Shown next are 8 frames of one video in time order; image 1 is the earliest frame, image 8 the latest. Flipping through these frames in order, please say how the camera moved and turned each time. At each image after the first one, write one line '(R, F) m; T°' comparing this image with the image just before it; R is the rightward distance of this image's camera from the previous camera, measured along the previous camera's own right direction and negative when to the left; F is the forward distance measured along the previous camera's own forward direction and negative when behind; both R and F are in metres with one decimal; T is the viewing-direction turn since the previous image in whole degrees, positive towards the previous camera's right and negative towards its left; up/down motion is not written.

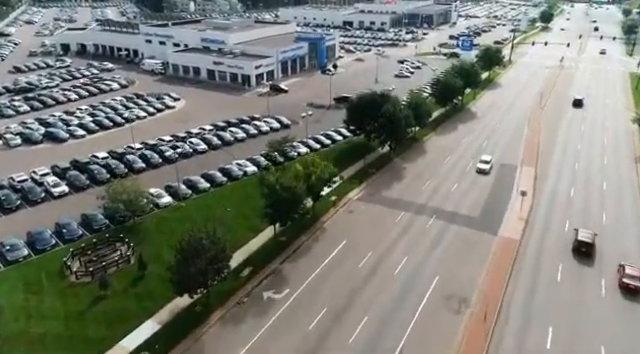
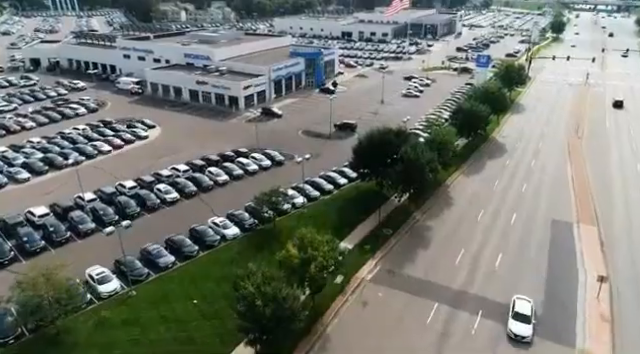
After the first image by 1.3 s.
(-0.2, +9.5) m; 0°
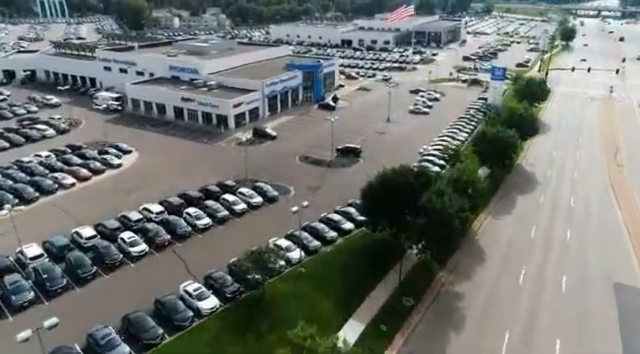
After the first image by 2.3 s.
(-0.2, +7.0) m; 0°
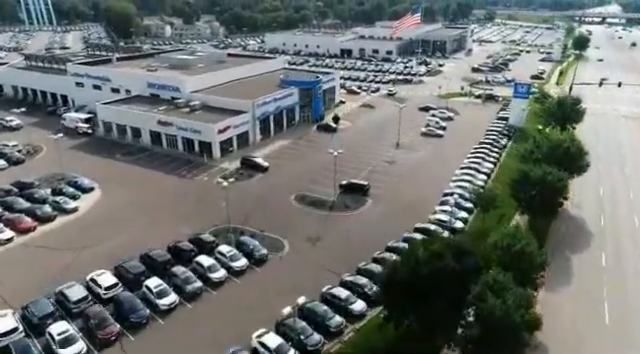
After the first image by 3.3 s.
(-0.2, +8.3) m; 0°
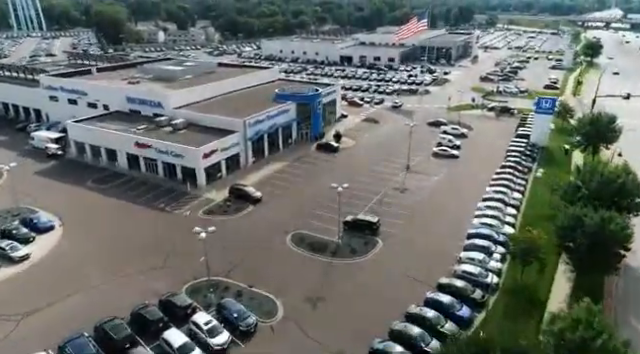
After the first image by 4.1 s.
(-0.2, +6.4) m; 0°
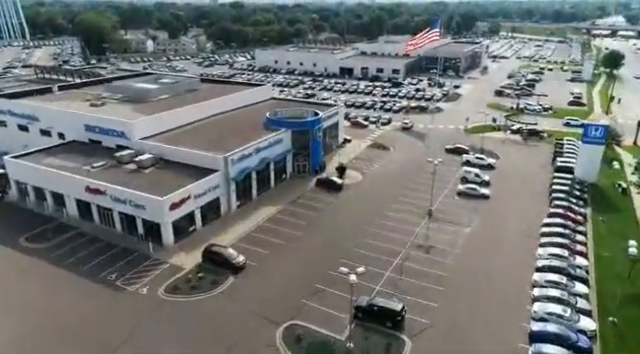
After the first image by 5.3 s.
(-0.3, +9.6) m; 0°
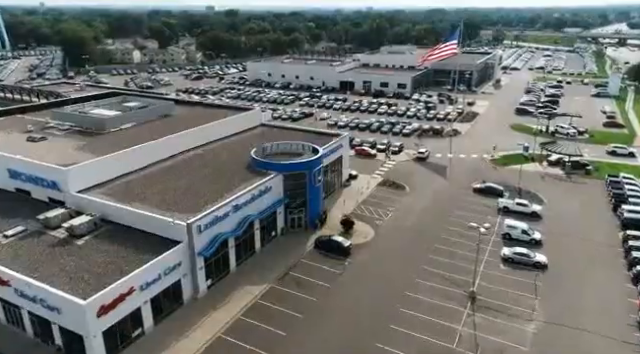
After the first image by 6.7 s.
(-0.2, +10.7) m; 0°
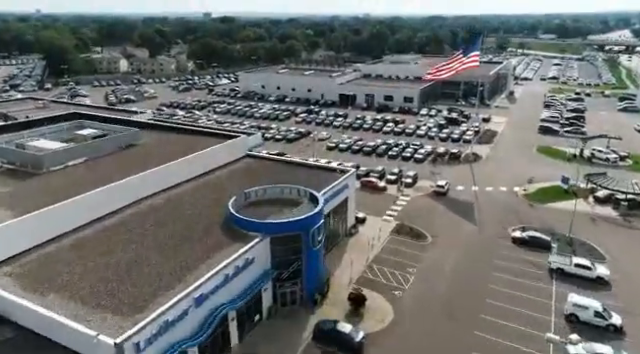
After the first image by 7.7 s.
(-0.1, +9.4) m; 0°
